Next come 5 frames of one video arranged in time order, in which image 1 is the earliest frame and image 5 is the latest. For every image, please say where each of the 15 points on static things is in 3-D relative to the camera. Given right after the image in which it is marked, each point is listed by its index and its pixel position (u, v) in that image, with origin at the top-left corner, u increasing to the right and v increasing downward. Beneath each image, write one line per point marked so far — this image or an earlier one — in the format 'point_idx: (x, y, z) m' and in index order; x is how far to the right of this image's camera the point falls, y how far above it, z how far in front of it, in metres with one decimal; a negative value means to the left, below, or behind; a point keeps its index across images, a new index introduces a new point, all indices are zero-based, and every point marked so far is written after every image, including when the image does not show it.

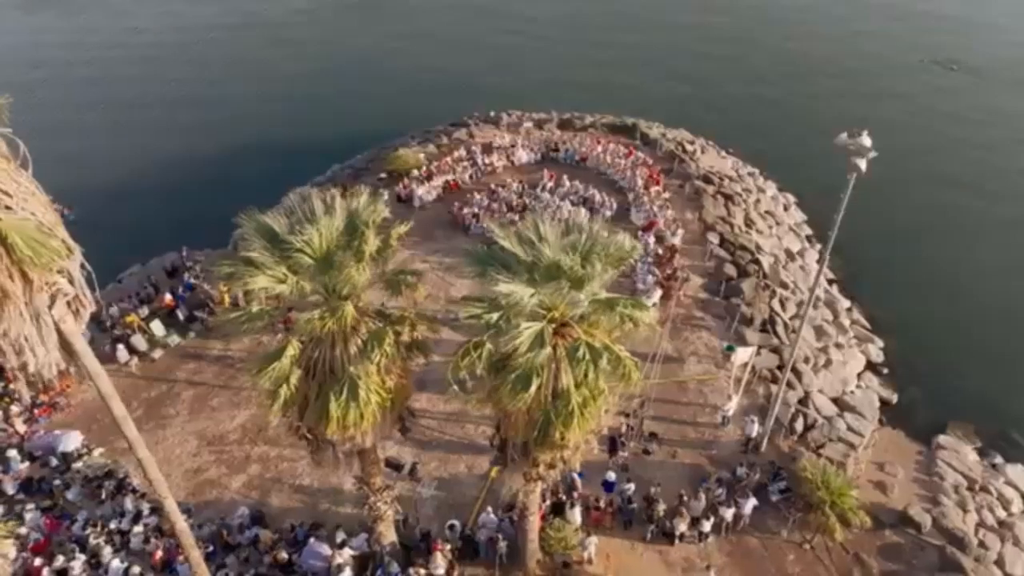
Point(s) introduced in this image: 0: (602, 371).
0: (+1.6, -1.3, +12.8) m
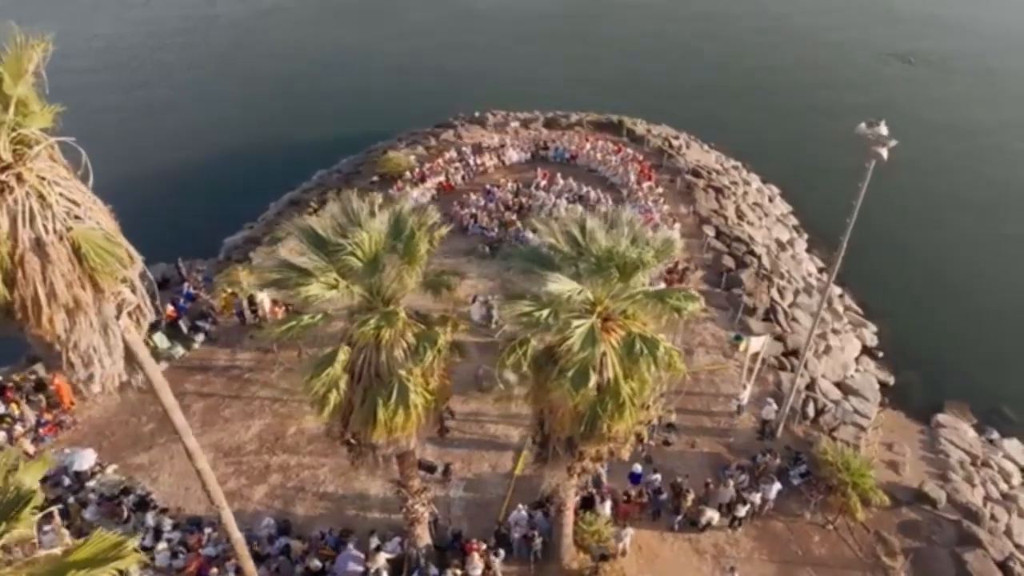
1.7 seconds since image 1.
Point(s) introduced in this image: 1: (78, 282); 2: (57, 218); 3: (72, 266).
0: (+2.4, -1.2, +13.0) m
1: (-5.0, +0.1, +9.4) m
2: (-5.2, +0.8, +9.6) m
3: (-5.0, +0.3, +9.3) m
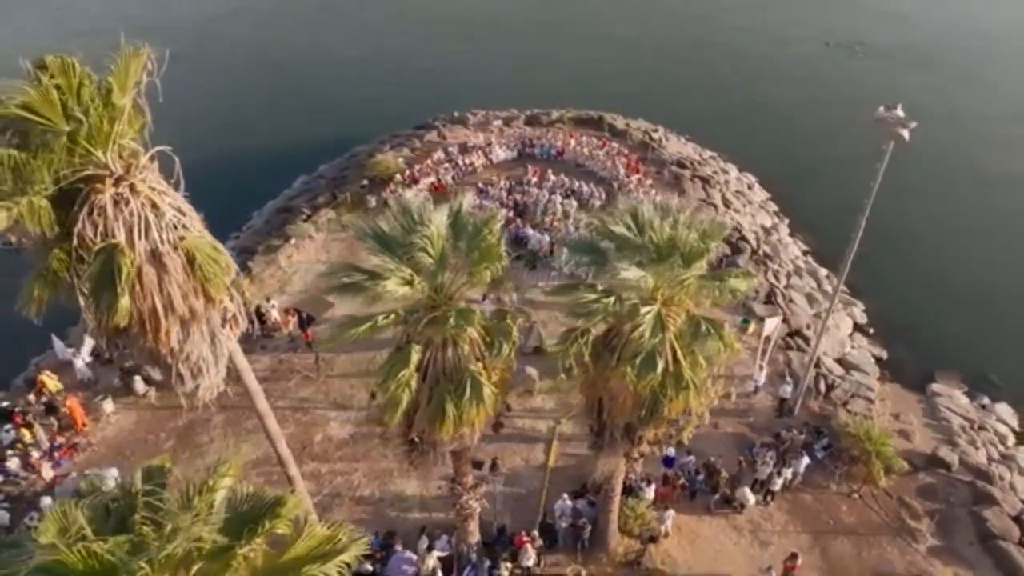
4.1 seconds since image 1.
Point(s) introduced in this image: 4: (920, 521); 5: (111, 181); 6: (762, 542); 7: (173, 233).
0: (+3.5, -0.9, +13.4) m
1: (-3.7, 0.0, +9.3) m
2: (-4.0, +0.7, +9.5) m
3: (-3.7, +0.2, +9.2) m
4: (+9.4, -5.4, +18.3) m
5: (-4.6, +1.3, +9.6) m
6: (+5.6, -5.6, +17.6) m
7: (-3.9, +0.7, +9.5) m
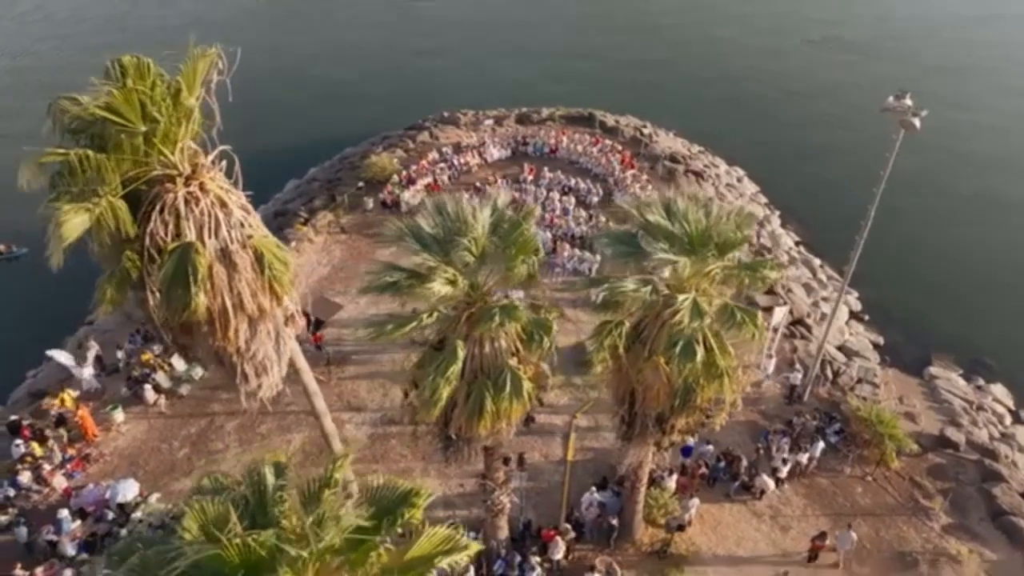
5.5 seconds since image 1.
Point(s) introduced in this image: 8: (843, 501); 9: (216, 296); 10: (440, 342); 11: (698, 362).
0: (+4.1, -0.7, +13.6) m
1: (-2.9, 0.0, +9.3) m
2: (-3.2, +0.7, +9.4) m
3: (-3.0, +0.2, +9.2) m
4: (+10.0, -5.0, +18.8) m
5: (-3.9, +1.3, +9.5) m
6: (+6.1, -5.4, +18.0) m
7: (-3.2, +0.7, +9.5) m
8: (+7.8, -5.0, +18.6) m
9: (-3.4, -0.1, +9.0) m
10: (-1.2, -0.9, +13.4) m
11: (+3.0, -1.3, +13.4) m
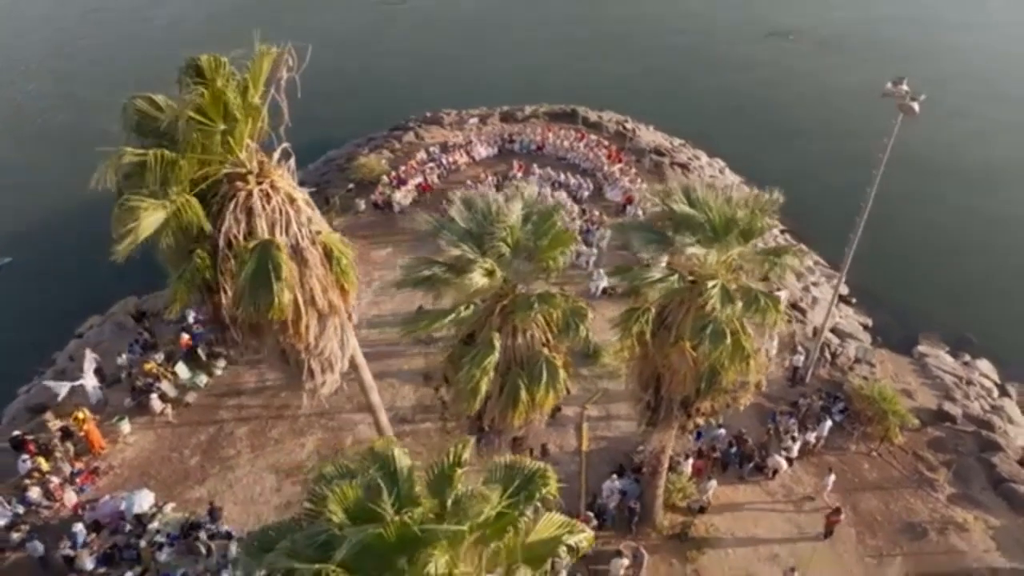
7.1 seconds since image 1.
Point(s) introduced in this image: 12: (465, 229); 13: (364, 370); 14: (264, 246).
0: (+4.6, -0.4, +14.0) m
1: (-2.2, 0.0, +9.3) m
2: (-2.5, +0.8, +9.5) m
3: (-2.2, +0.2, +9.2) m
4: (+10.4, -4.5, +19.4) m
5: (-3.2, +1.3, +9.5) m
6: (+6.6, -5.0, +18.4) m
7: (-2.5, +0.7, +9.5) m
8: (+8.2, -4.6, +19.2) m
9: (-2.7, -0.1, +9.0) m
10: (-0.7, -0.8, +13.5) m
11: (+3.6, -1.0, +13.7) m
12: (-0.9, +1.0, +13.2) m
13: (-2.2, -1.4, +11.2) m
14: (-3.0, +0.5, +9.3) m
